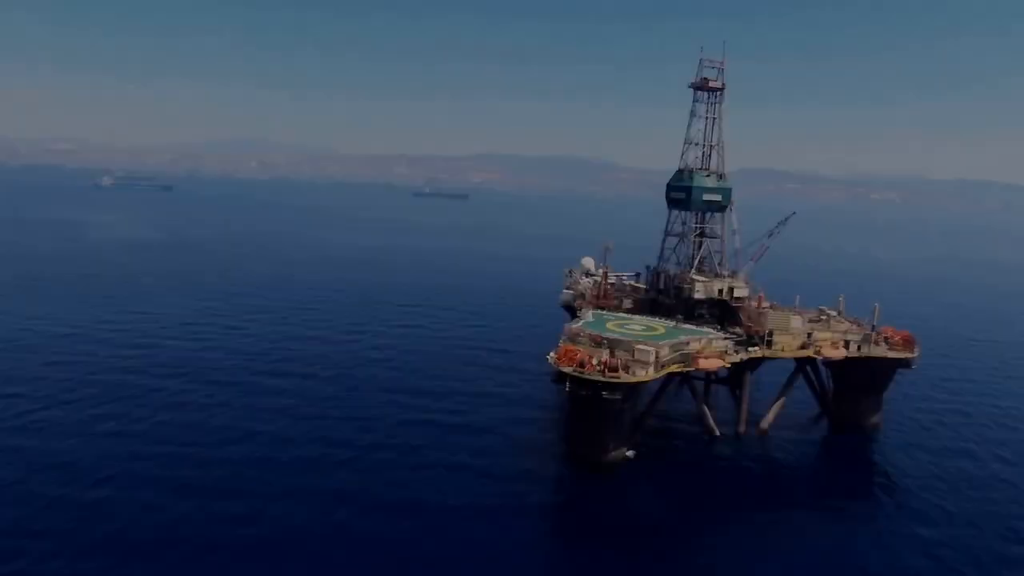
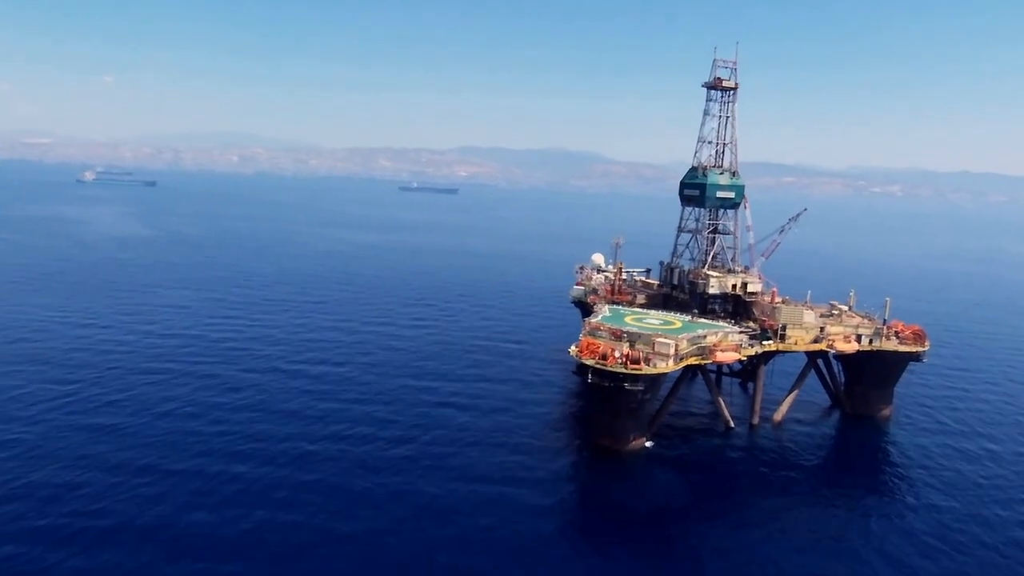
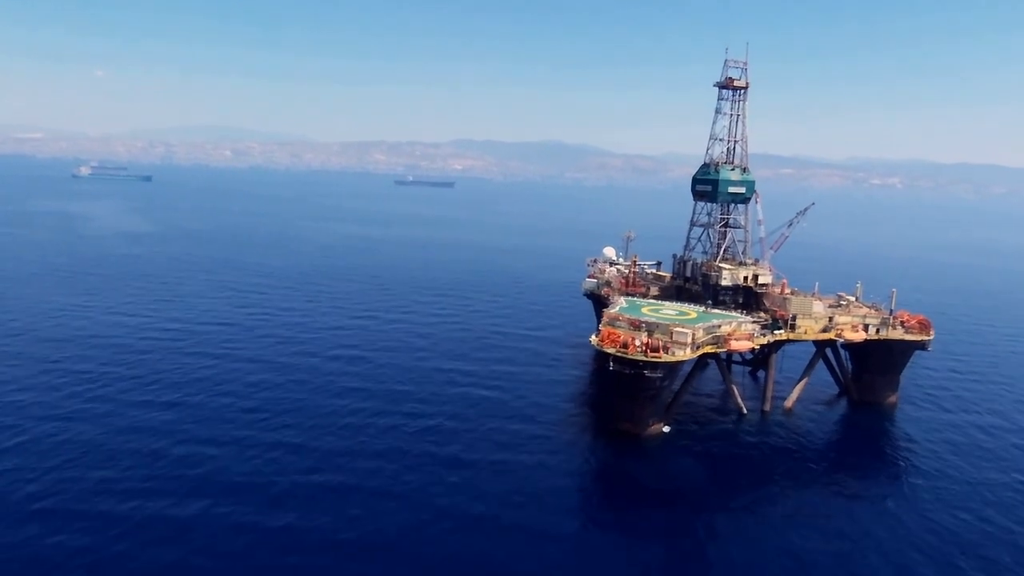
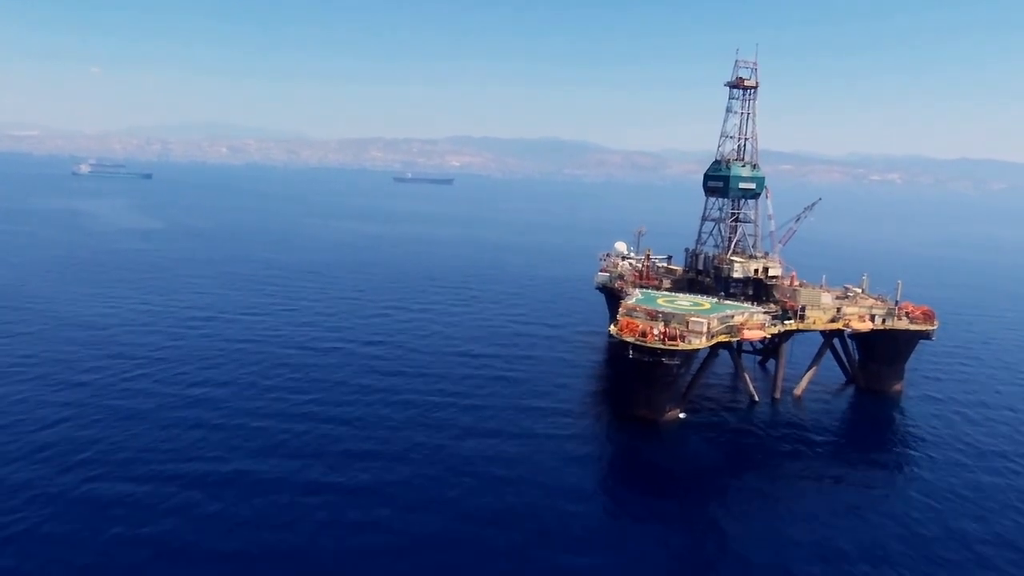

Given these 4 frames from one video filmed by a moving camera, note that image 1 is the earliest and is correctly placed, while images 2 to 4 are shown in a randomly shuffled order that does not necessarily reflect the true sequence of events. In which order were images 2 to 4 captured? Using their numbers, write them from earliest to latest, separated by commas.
2, 3, 4
